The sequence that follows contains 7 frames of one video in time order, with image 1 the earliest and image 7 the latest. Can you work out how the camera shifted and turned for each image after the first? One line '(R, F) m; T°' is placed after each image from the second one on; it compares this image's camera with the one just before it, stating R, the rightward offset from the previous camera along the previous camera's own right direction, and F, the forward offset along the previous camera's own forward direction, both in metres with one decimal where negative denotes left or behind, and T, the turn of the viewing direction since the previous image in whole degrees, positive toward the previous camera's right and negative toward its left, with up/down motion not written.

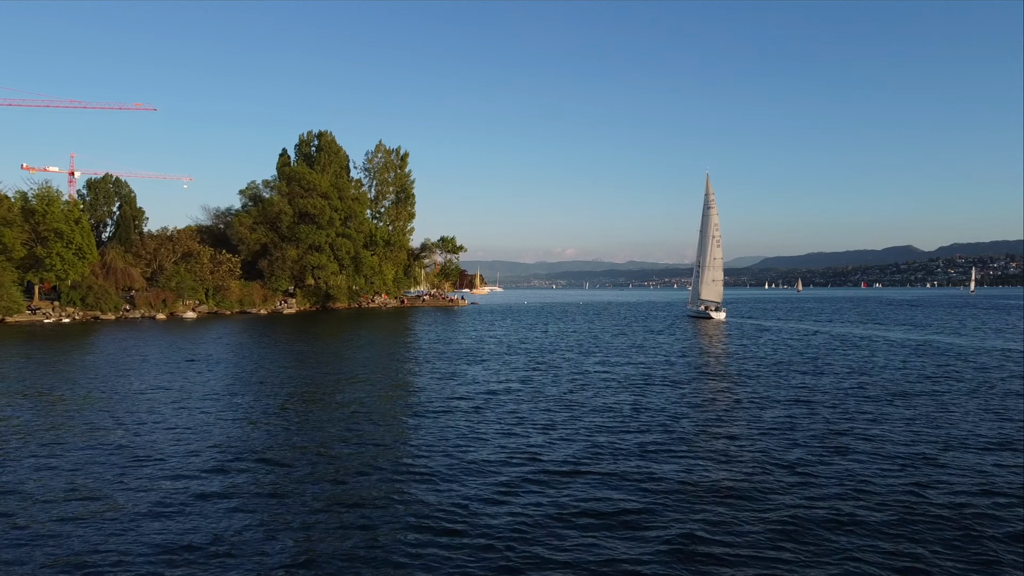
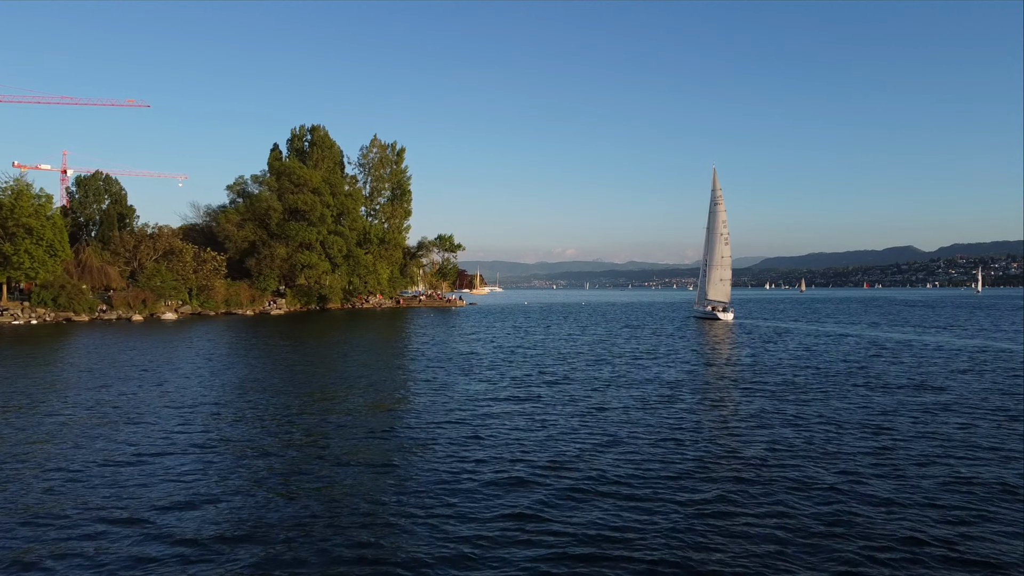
(0.0, +3.8) m; 0°
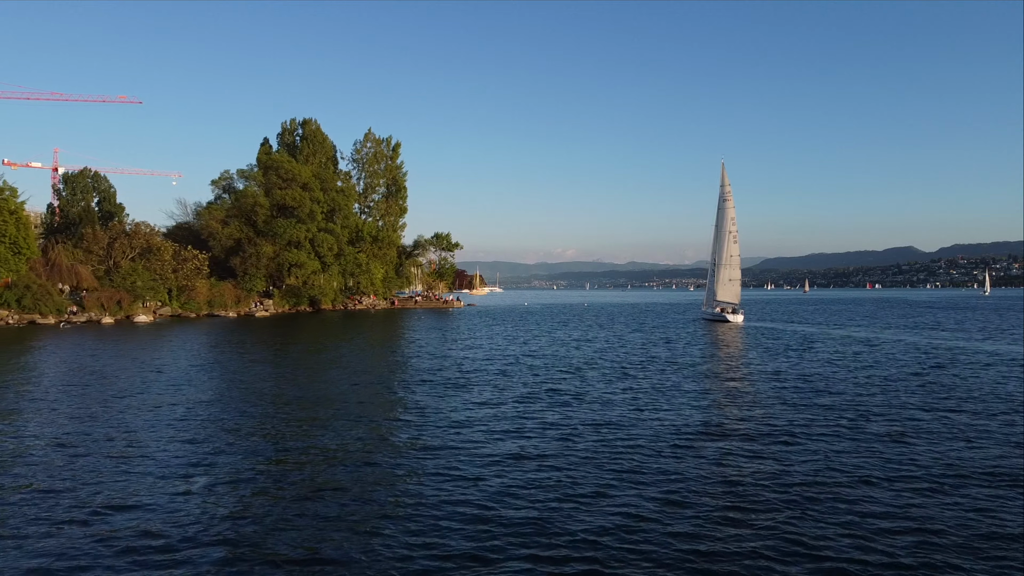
(-0.1, +4.2) m; 0°
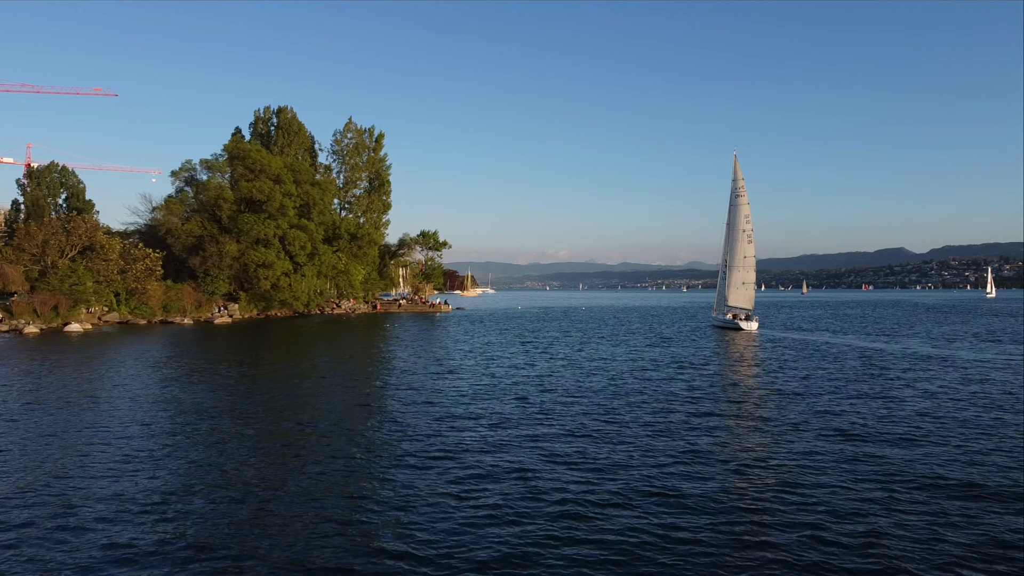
(-0.3, +7.6) m; +1°
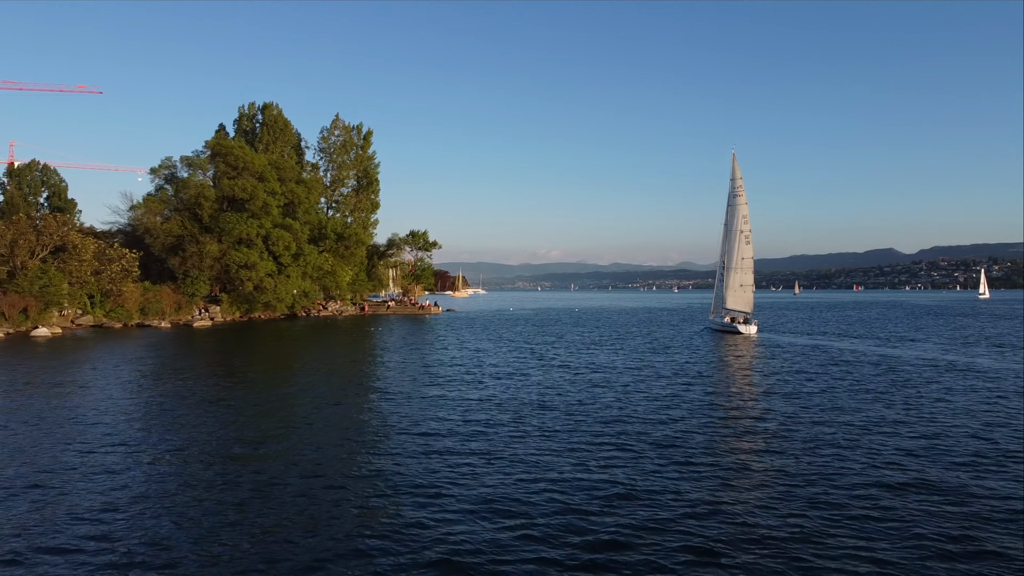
(-0.1, +2.2) m; +1°
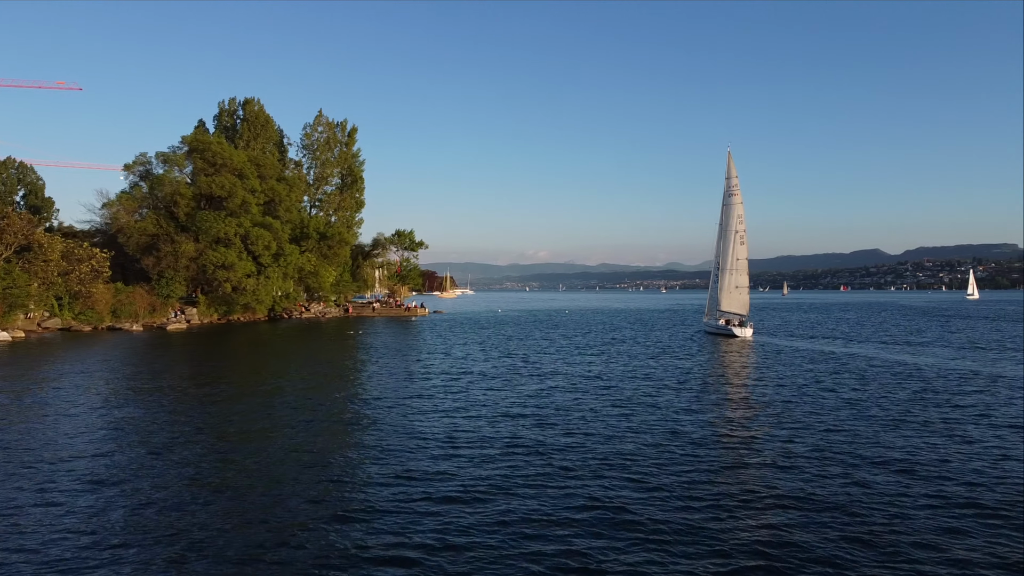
(-0.1, +2.2) m; +1°
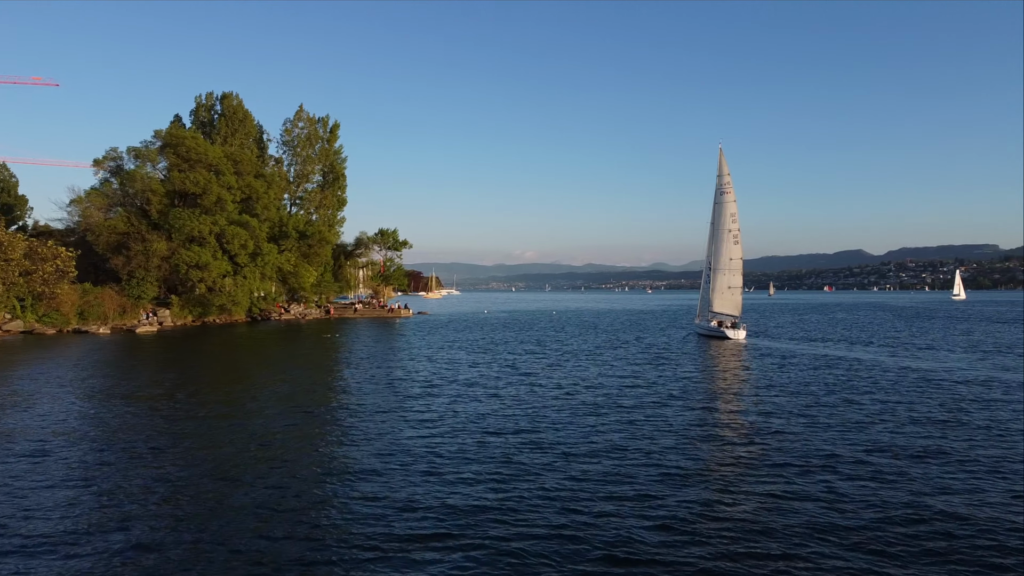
(-0.1, +2.1) m; +1°
